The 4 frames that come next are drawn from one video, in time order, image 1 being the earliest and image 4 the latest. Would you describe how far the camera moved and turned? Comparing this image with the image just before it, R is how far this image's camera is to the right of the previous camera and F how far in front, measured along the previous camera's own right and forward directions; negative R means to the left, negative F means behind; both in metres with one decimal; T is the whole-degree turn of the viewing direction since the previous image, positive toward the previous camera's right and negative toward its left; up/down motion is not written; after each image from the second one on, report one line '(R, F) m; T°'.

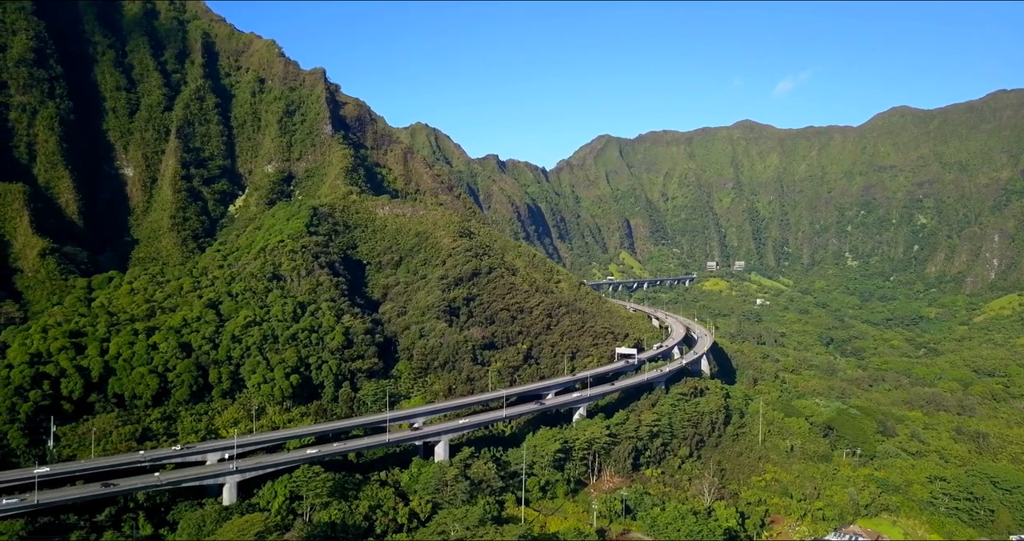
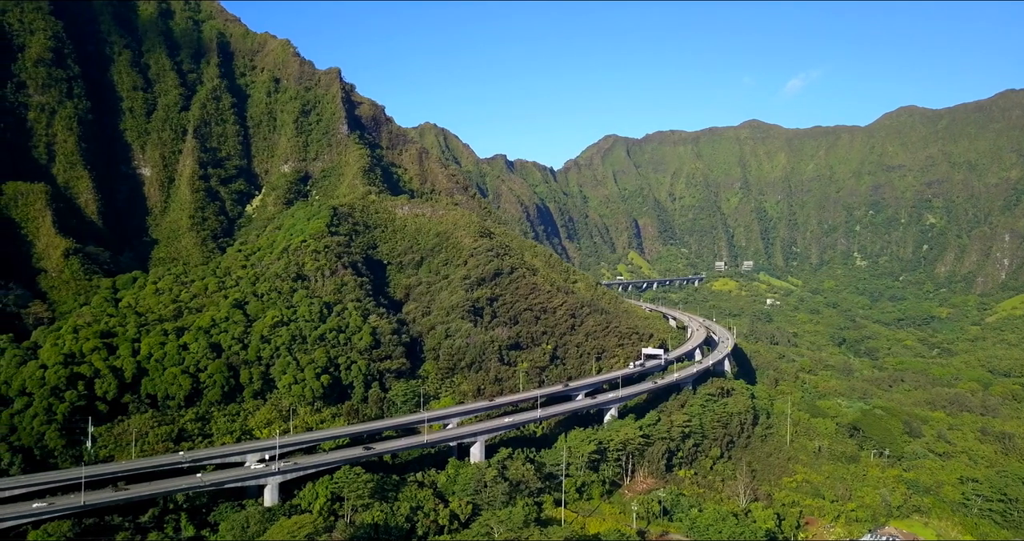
(-2.6, +0.3) m; 0°
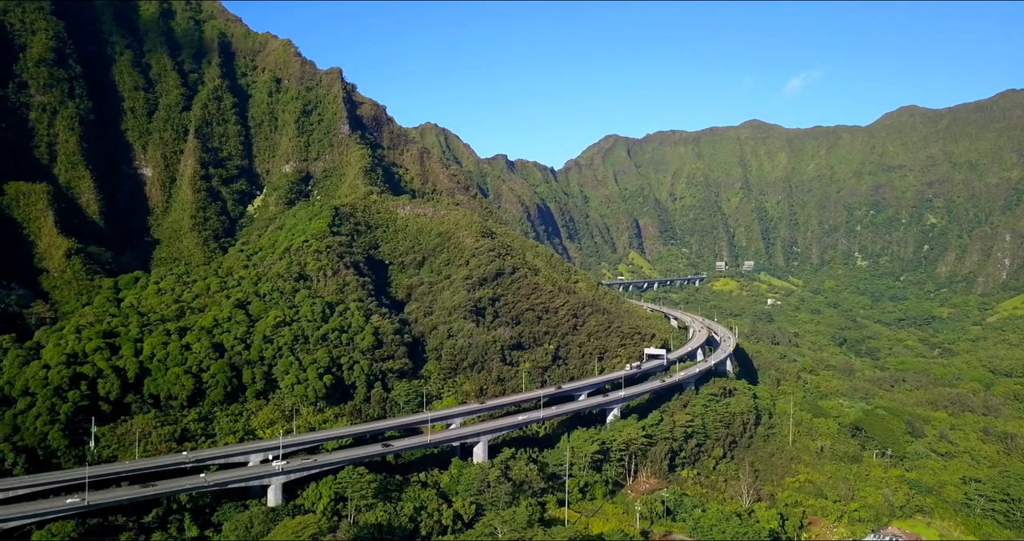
(-0.2, 0.0) m; 0°
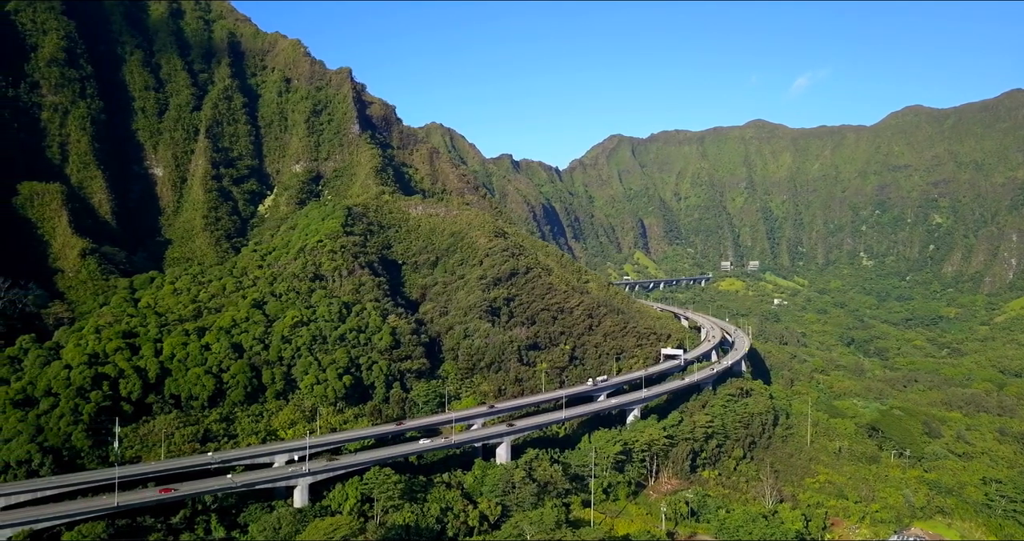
(-1.7, +0.2) m; 0°
